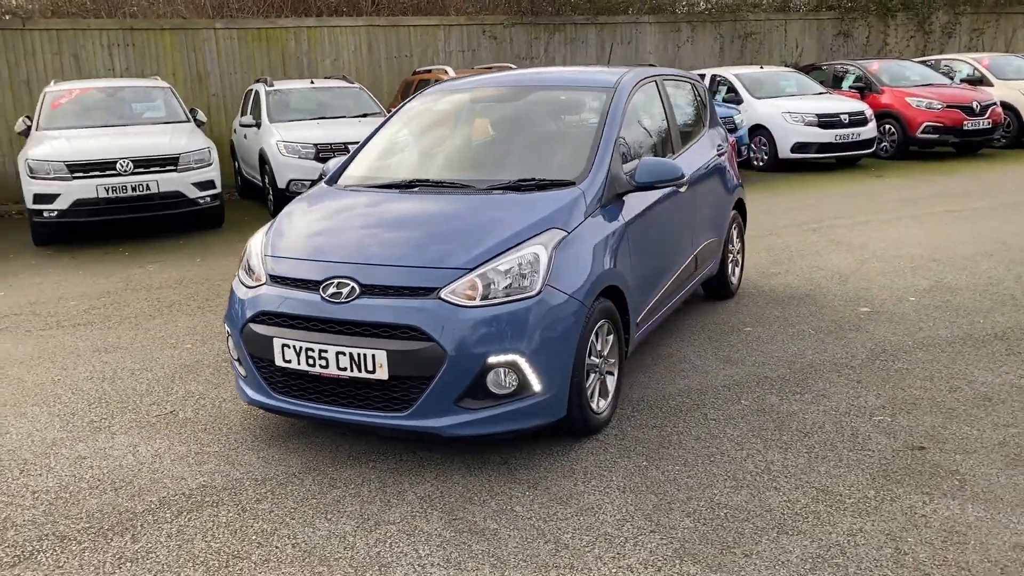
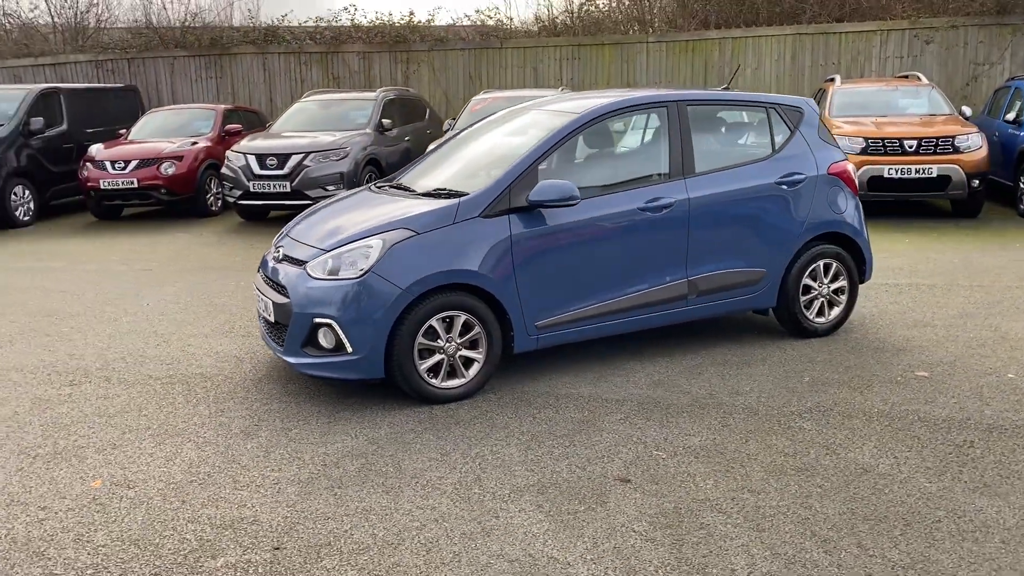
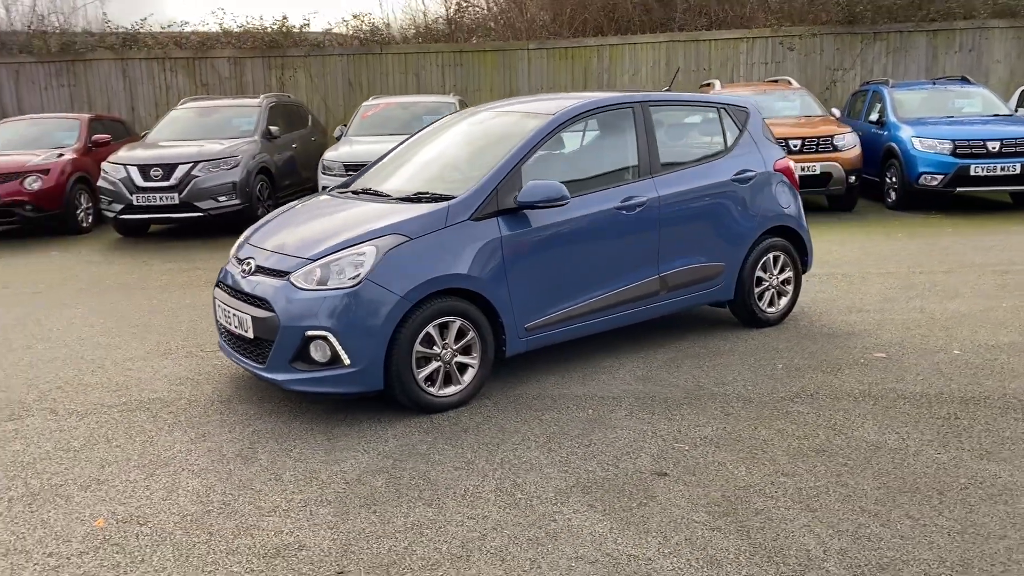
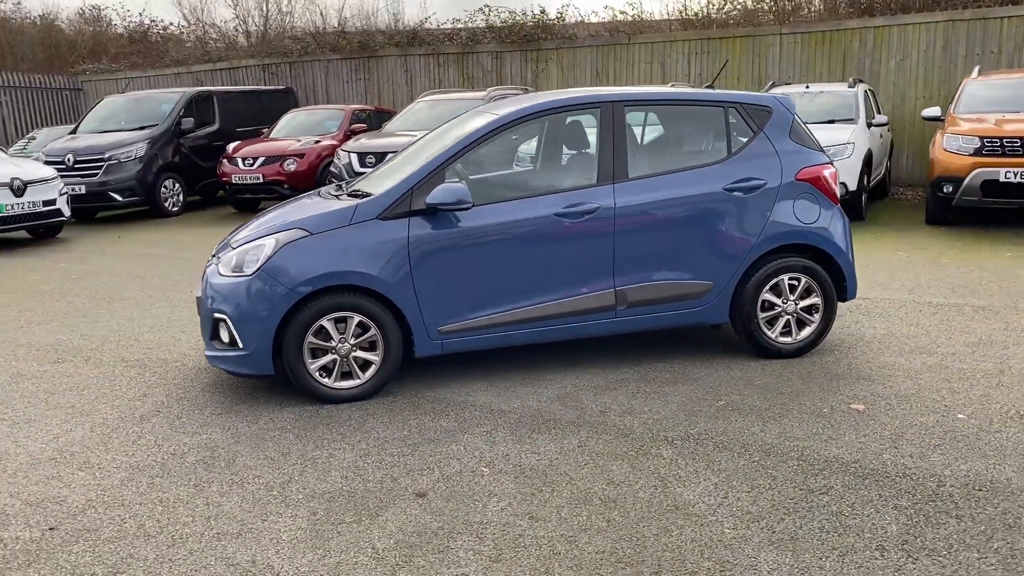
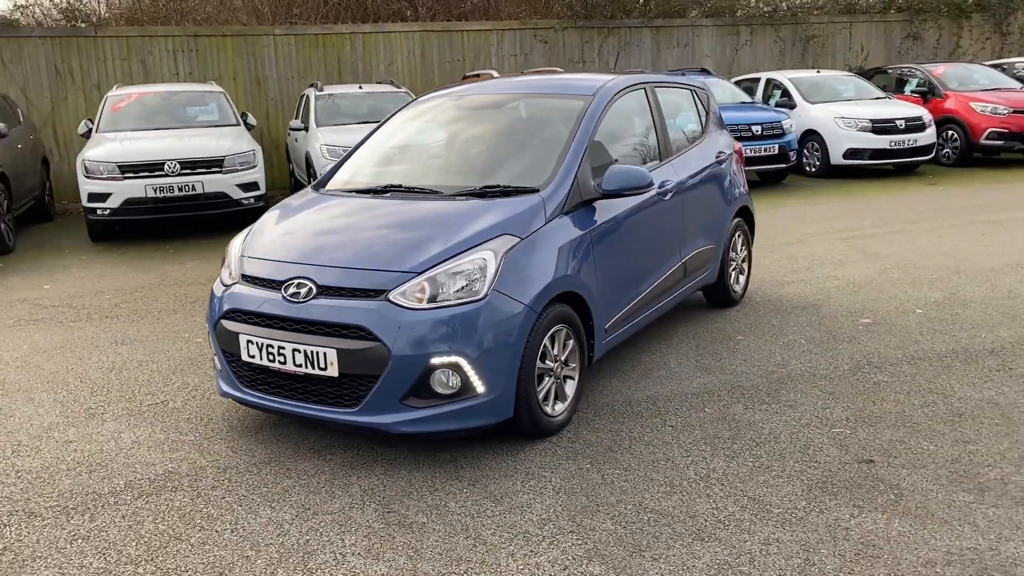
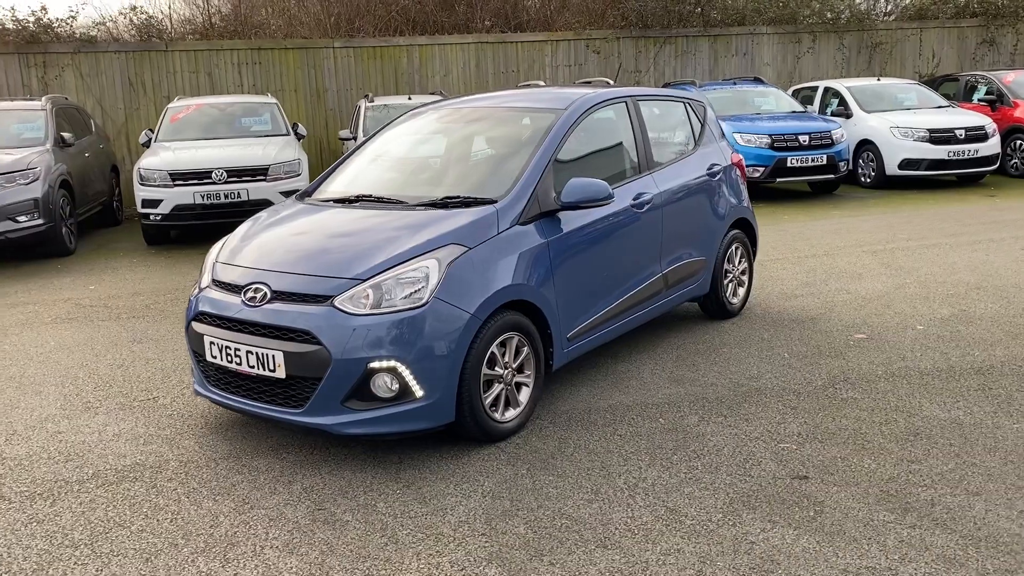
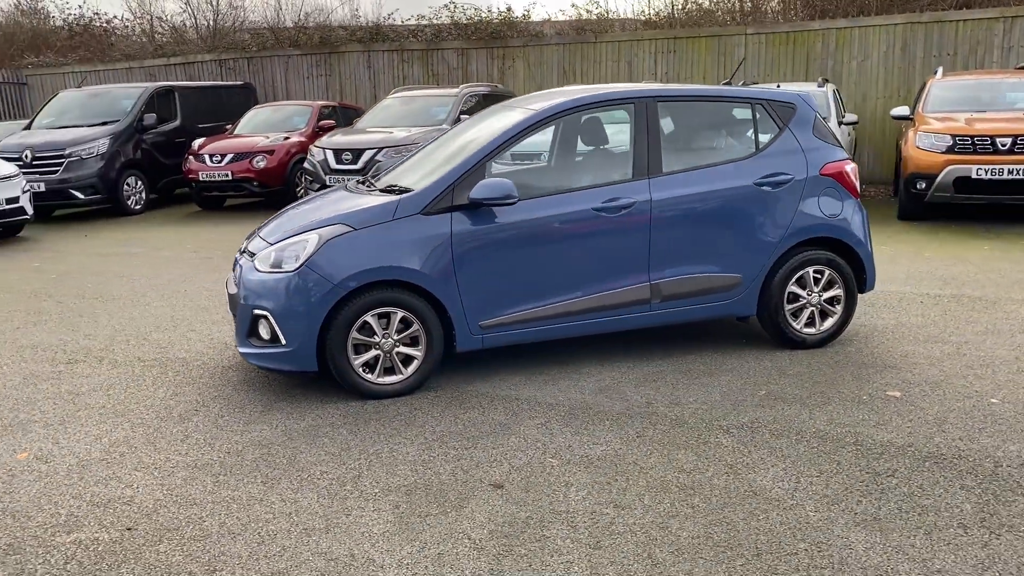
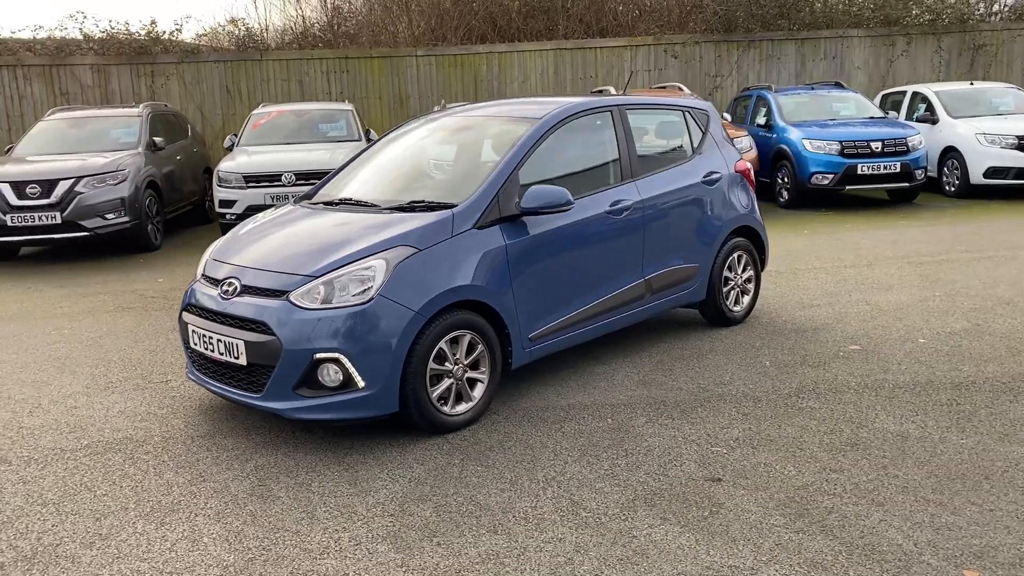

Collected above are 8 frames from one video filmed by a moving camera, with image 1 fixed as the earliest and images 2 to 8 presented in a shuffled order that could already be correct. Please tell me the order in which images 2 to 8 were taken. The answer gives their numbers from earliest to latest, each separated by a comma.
5, 6, 8, 3, 2, 7, 4
